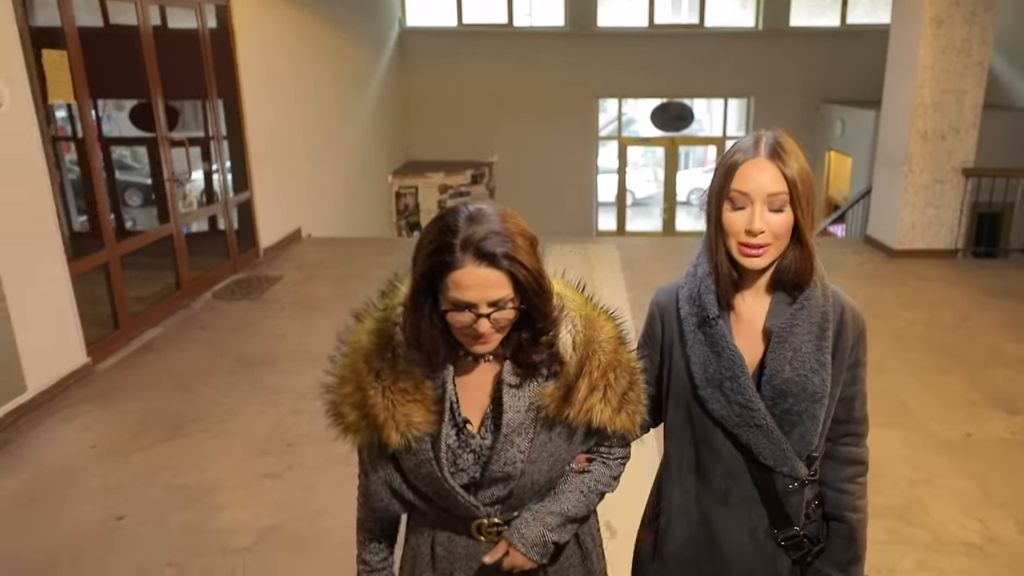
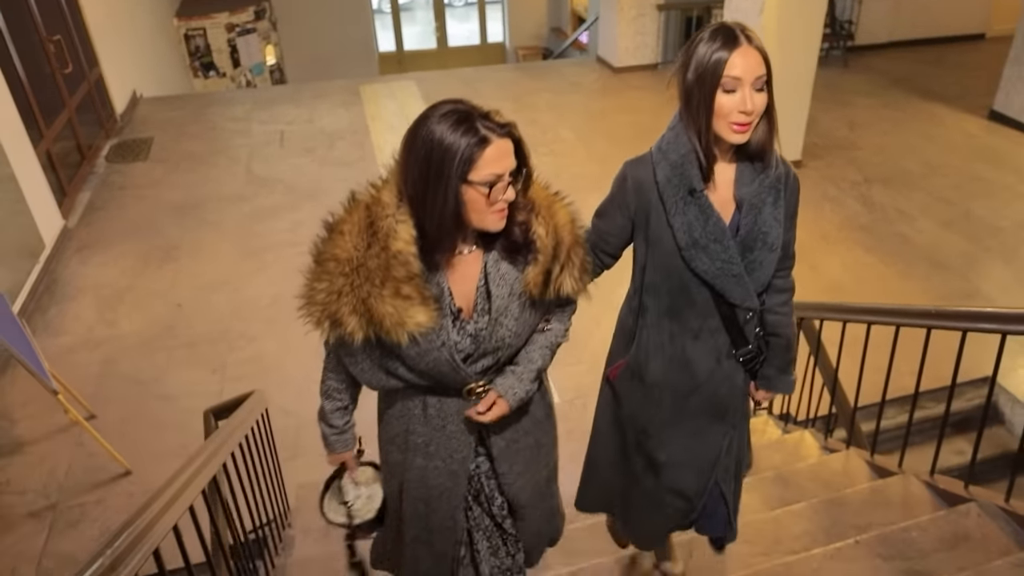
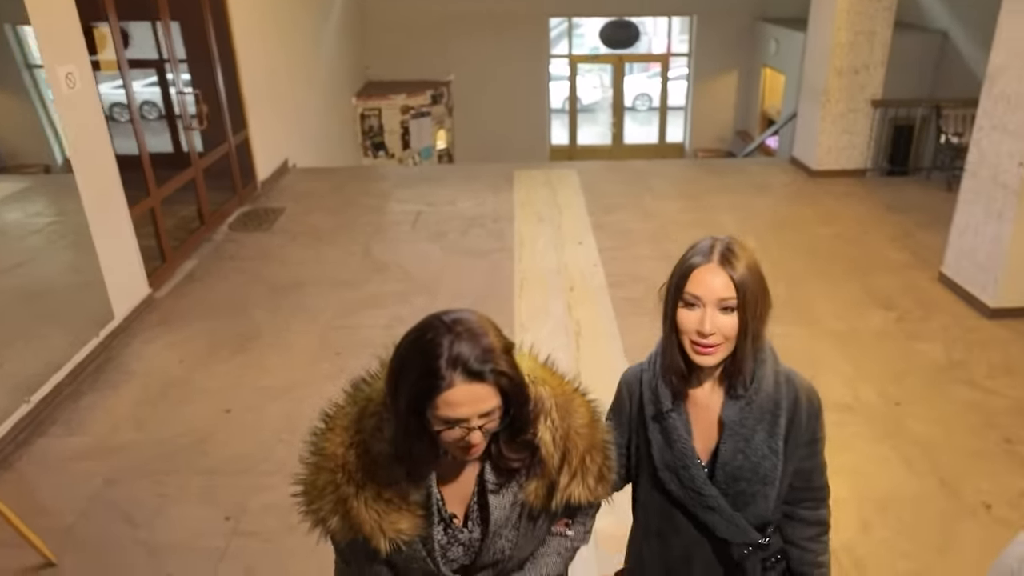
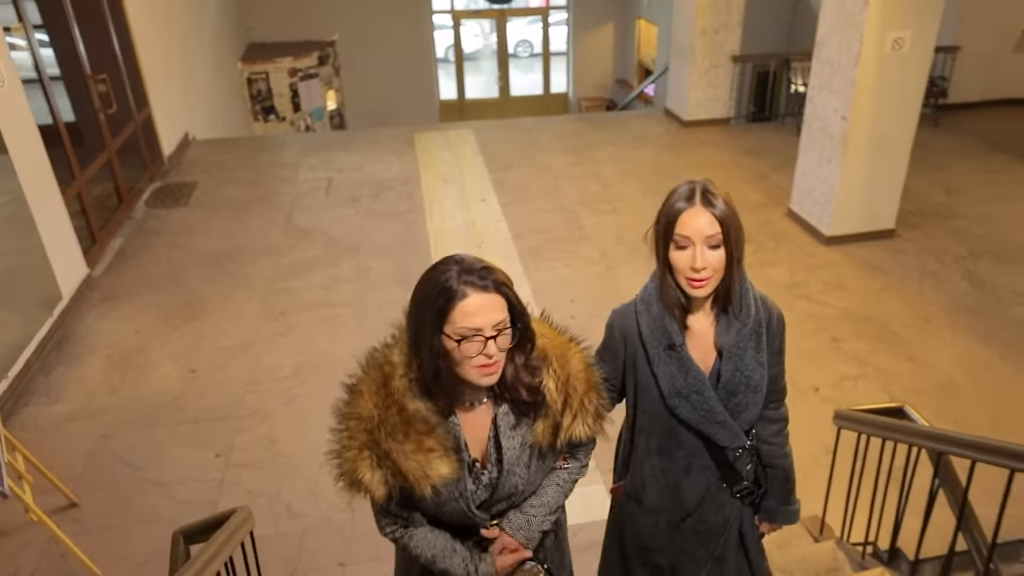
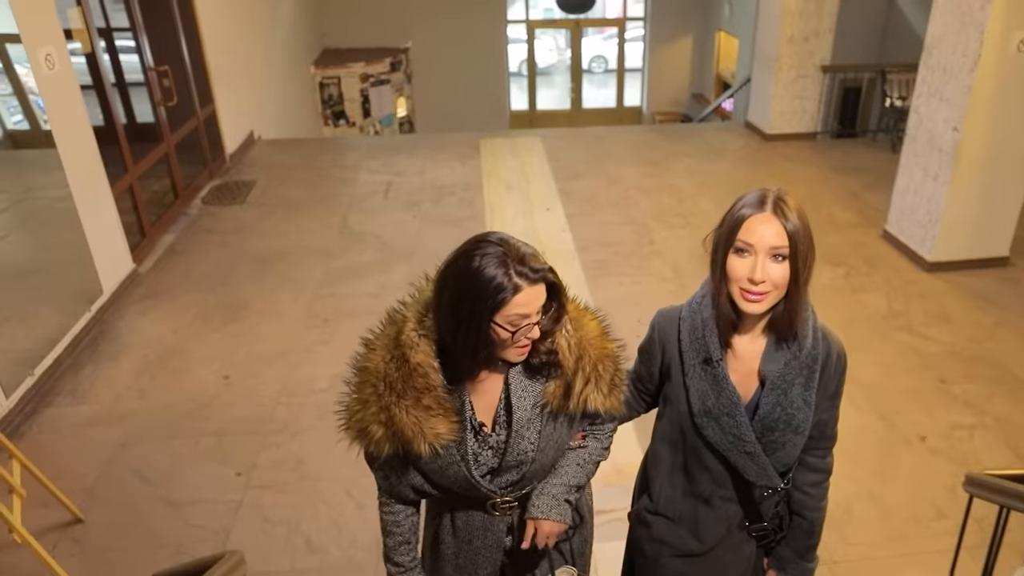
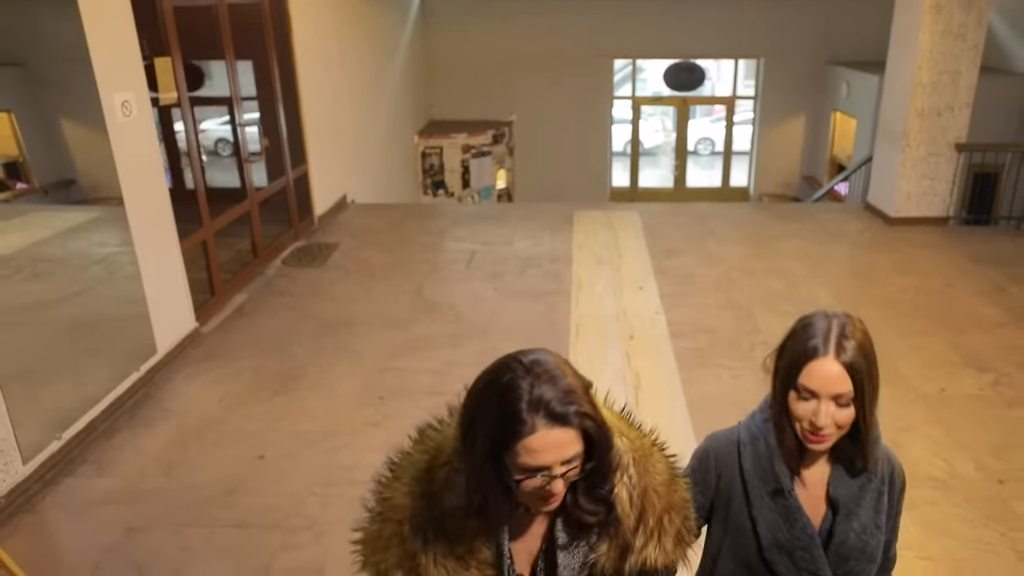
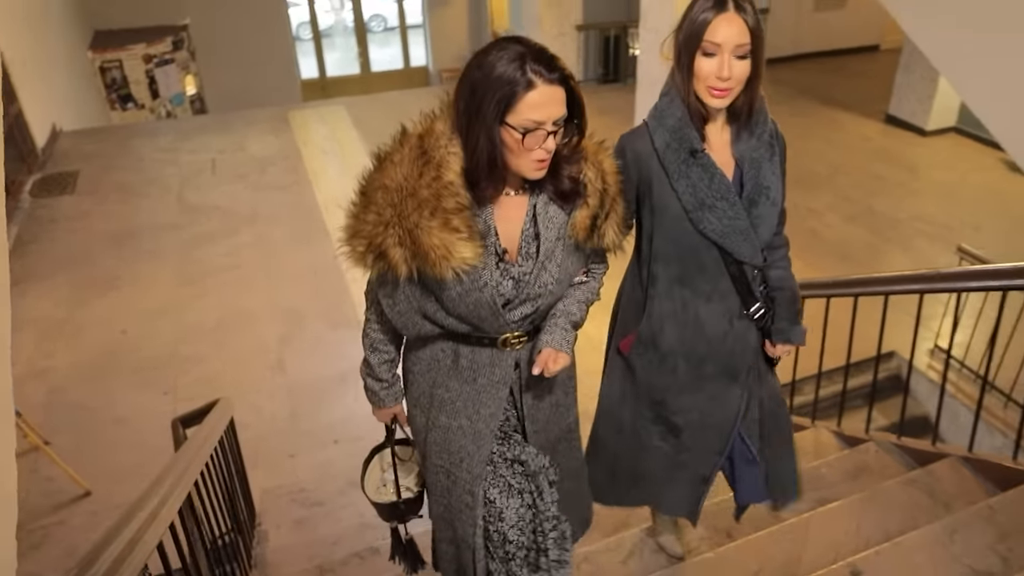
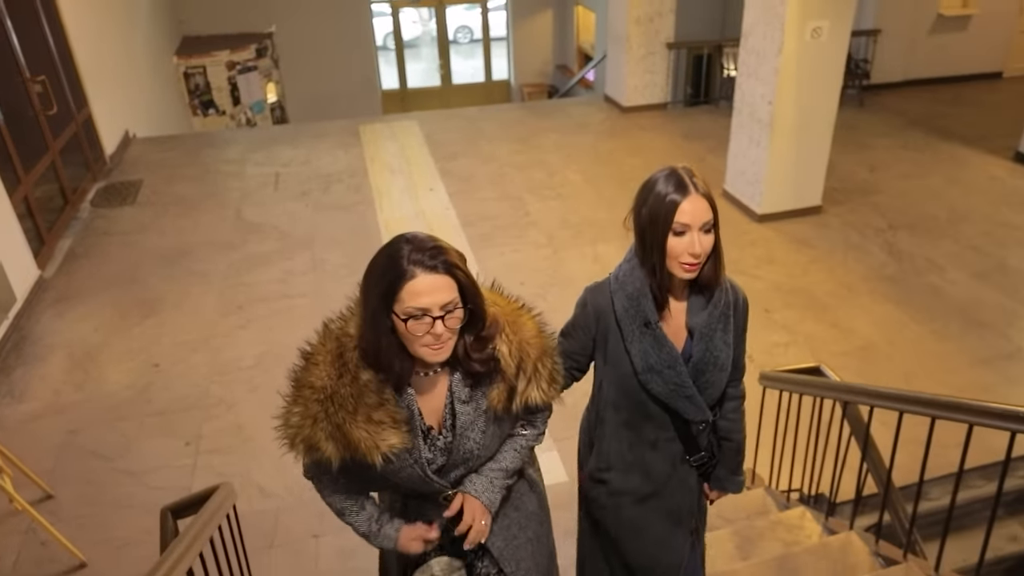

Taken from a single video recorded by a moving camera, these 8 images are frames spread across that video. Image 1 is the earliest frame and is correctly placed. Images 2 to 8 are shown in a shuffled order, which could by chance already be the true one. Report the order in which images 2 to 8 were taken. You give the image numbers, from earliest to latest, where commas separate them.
6, 3, 5, 4, 8, 2, 7
